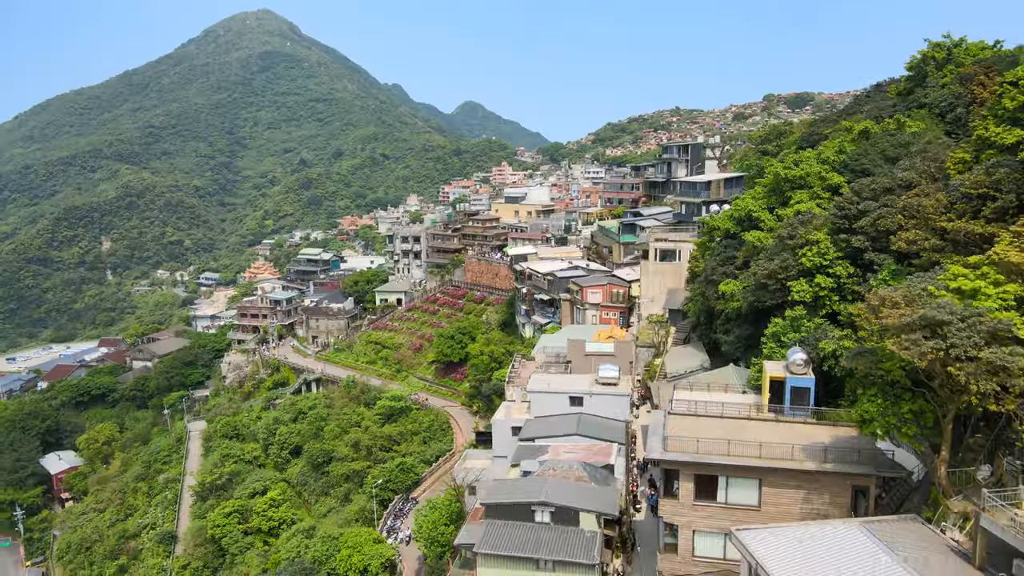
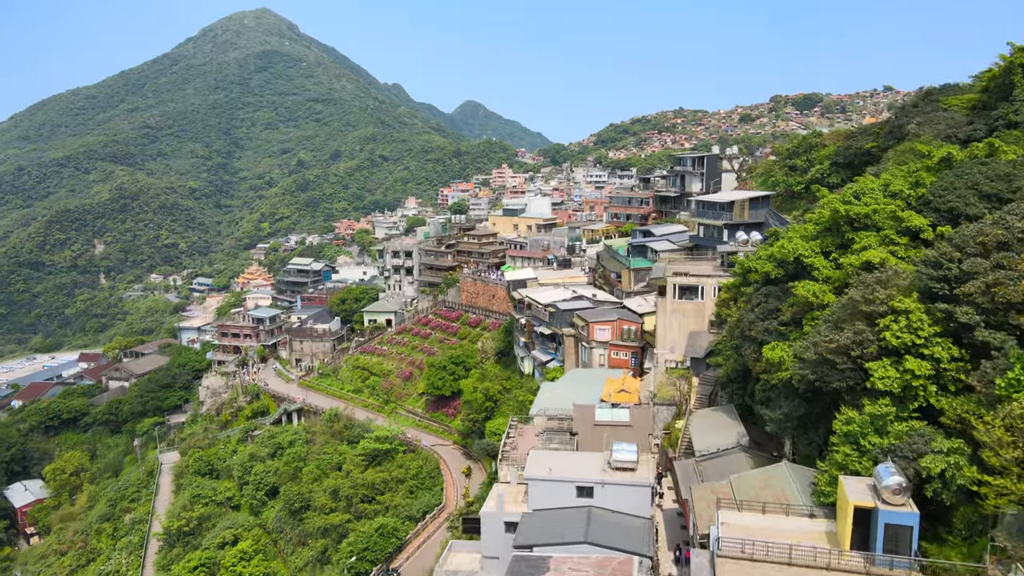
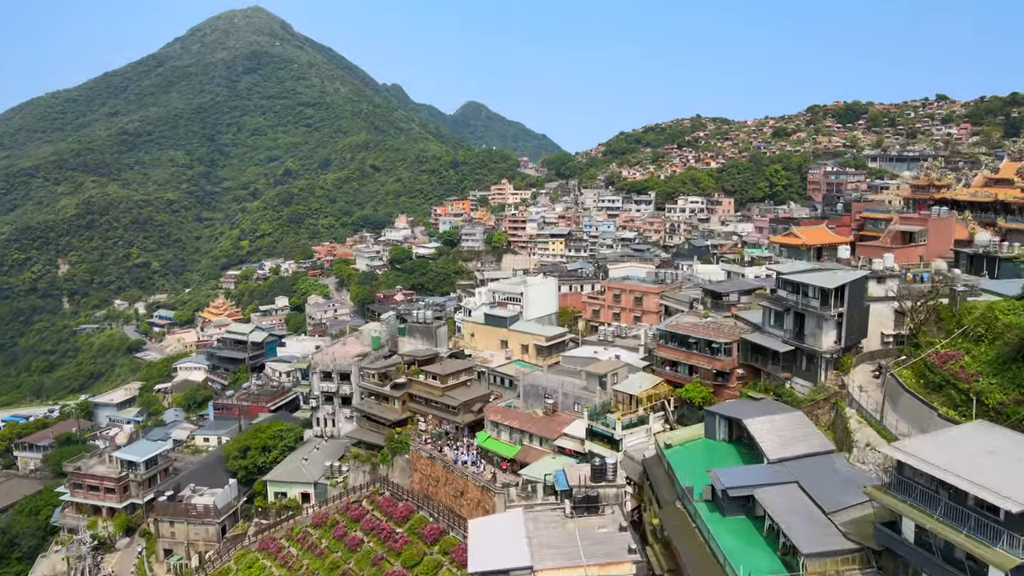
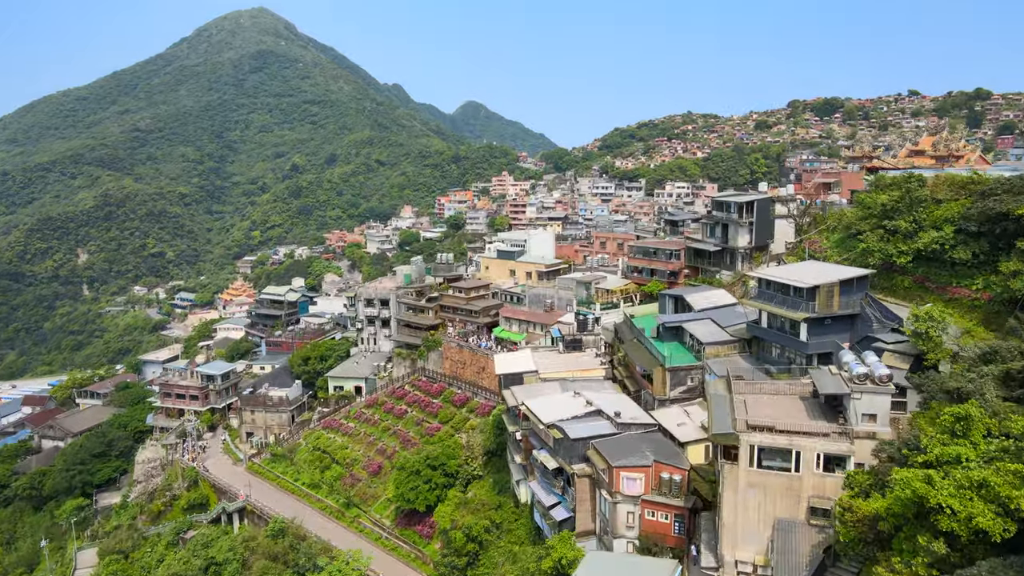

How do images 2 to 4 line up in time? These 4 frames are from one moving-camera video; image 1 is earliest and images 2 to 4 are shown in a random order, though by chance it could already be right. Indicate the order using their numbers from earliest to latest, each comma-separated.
2, 4, 3
